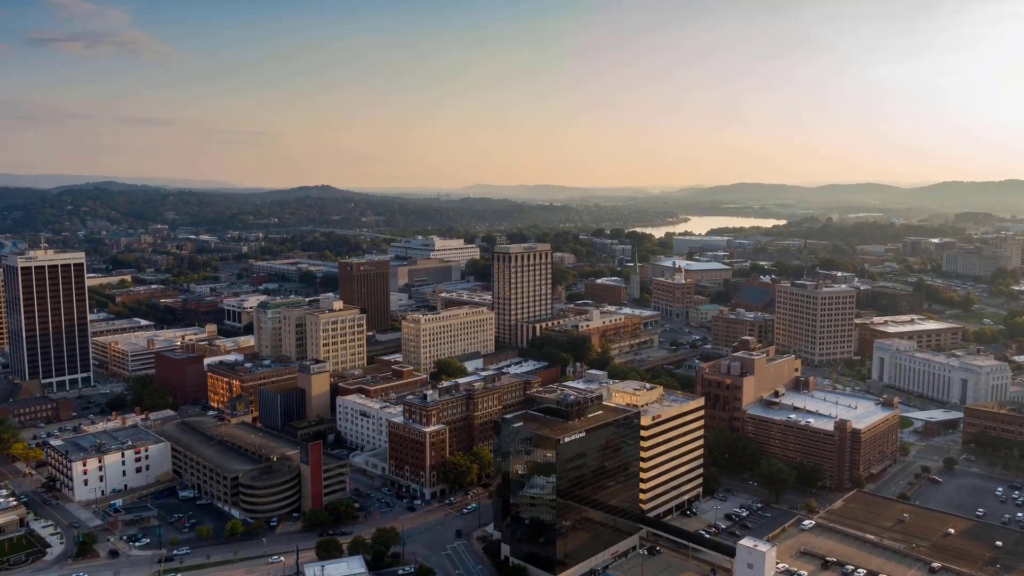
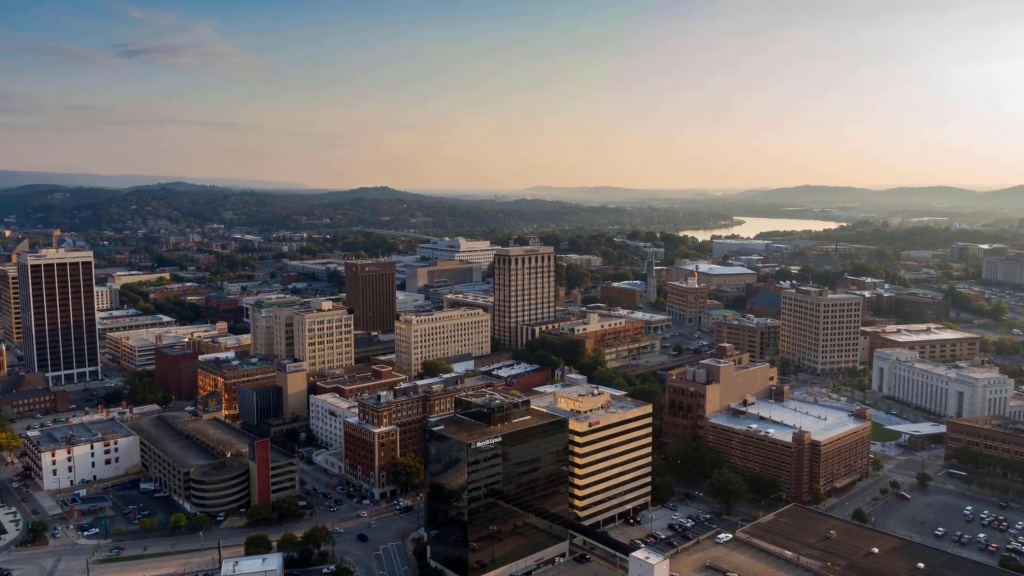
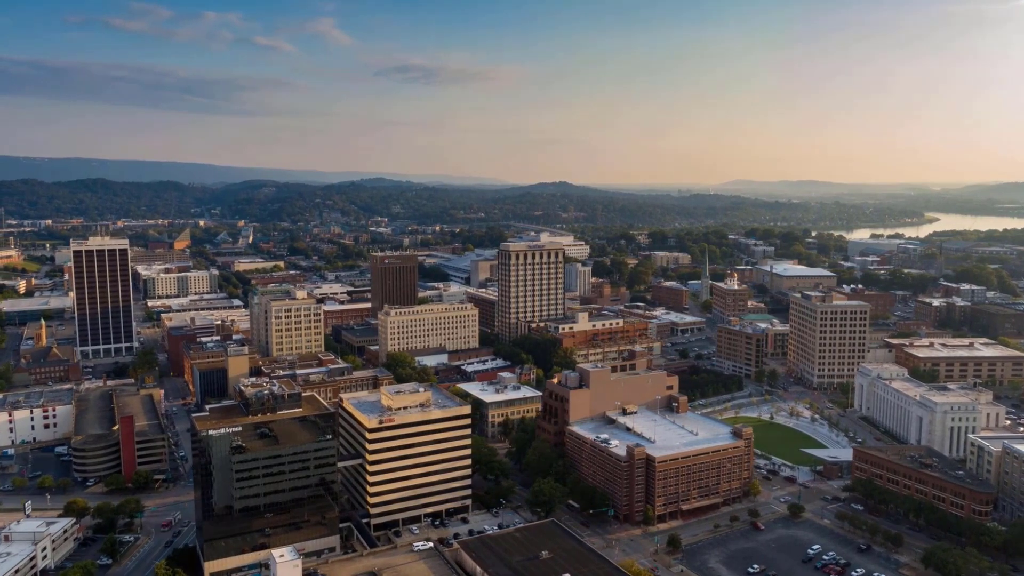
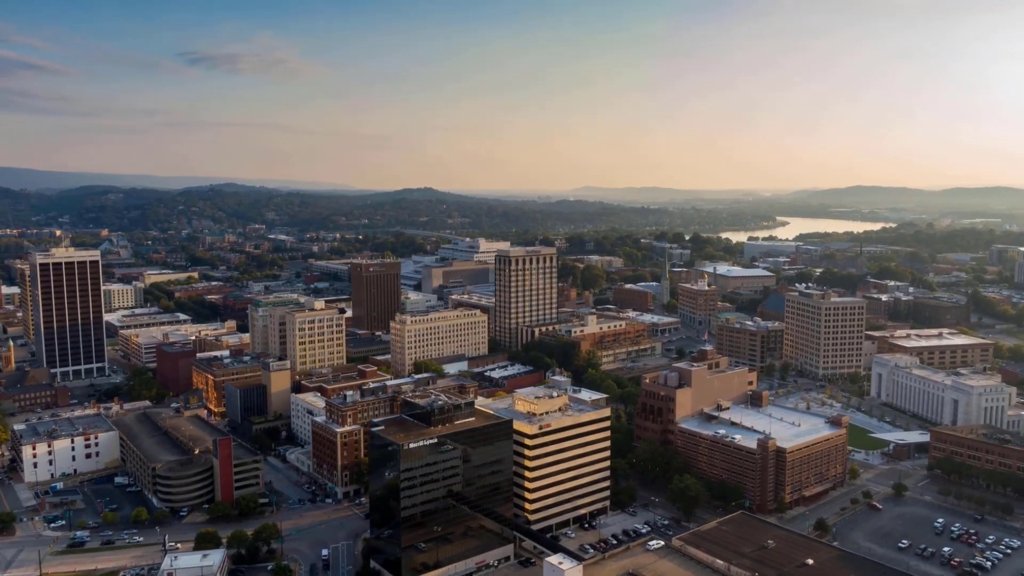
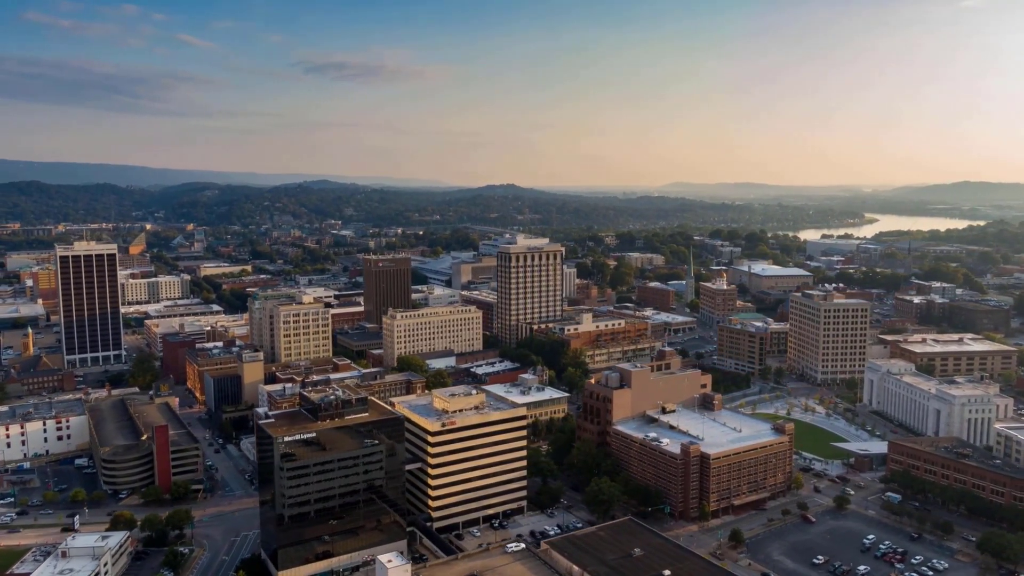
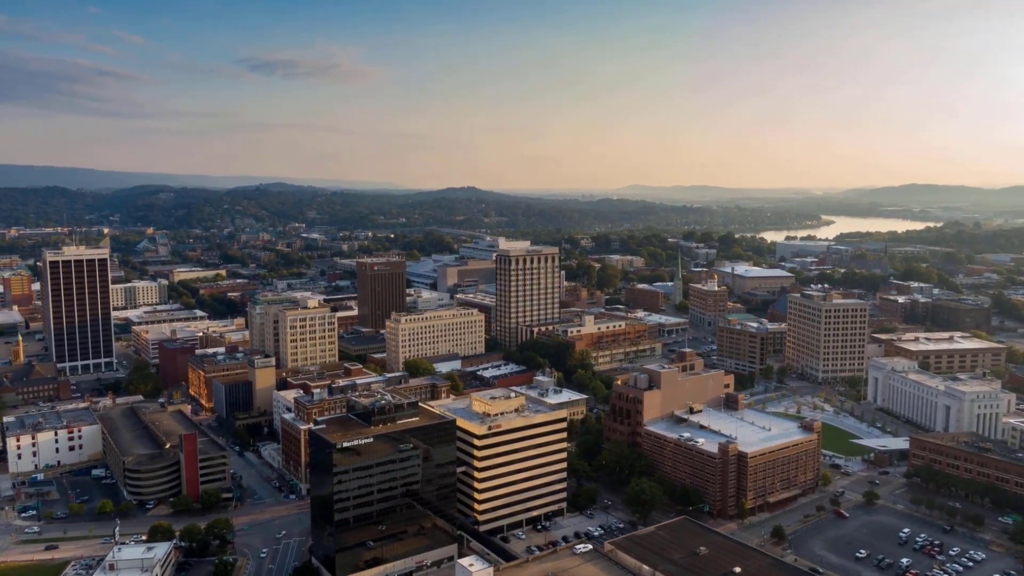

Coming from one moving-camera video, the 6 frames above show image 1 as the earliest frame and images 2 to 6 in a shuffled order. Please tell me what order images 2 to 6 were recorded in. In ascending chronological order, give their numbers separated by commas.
2, 4, 6, 5, 3
